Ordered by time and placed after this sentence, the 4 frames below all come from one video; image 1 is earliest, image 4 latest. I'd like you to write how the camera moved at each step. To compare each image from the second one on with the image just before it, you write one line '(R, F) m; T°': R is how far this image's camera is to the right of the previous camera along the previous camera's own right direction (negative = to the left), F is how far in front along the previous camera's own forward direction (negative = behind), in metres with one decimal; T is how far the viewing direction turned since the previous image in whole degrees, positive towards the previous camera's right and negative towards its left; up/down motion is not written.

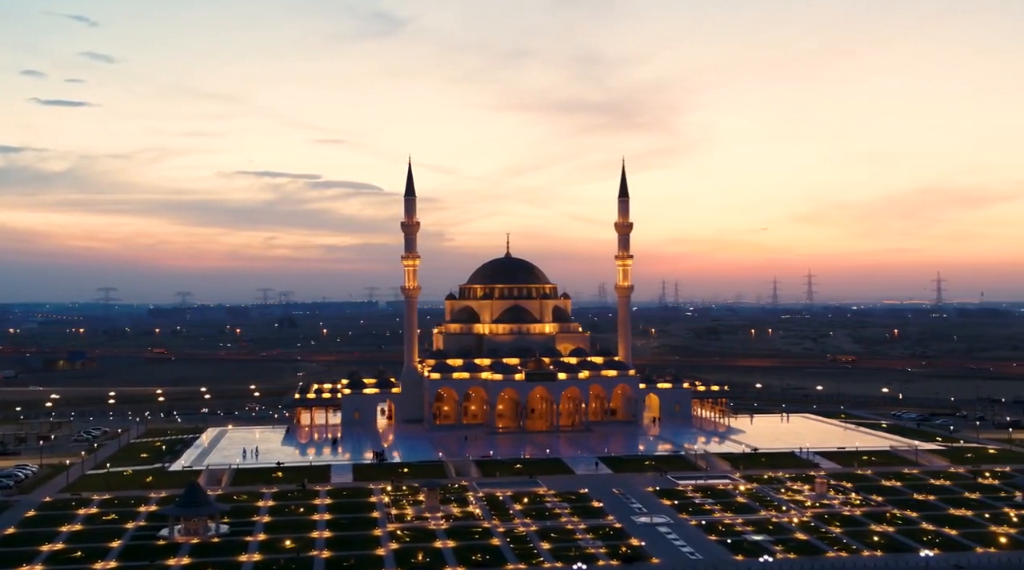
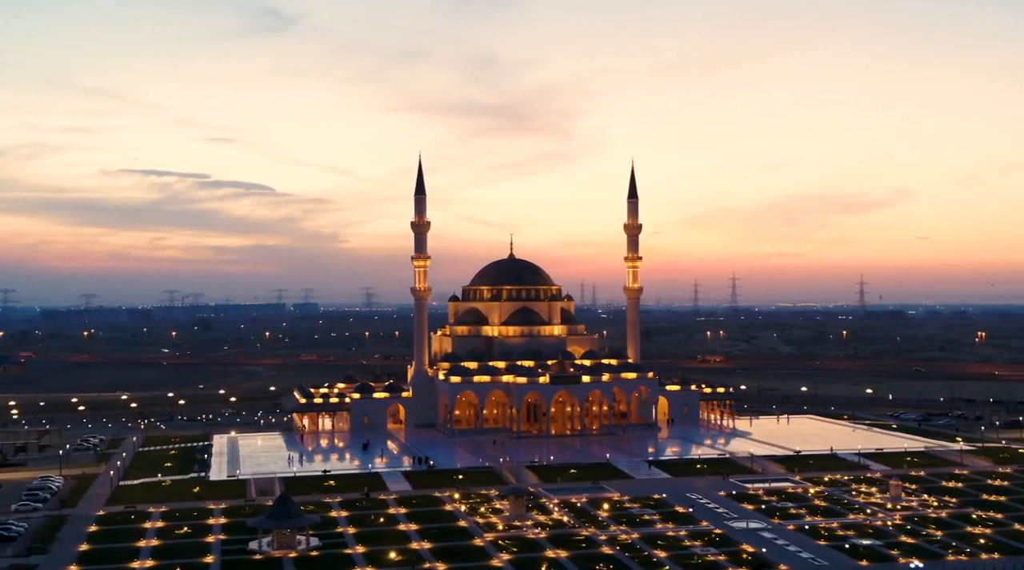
(-7.4, +1.7) m; +5°
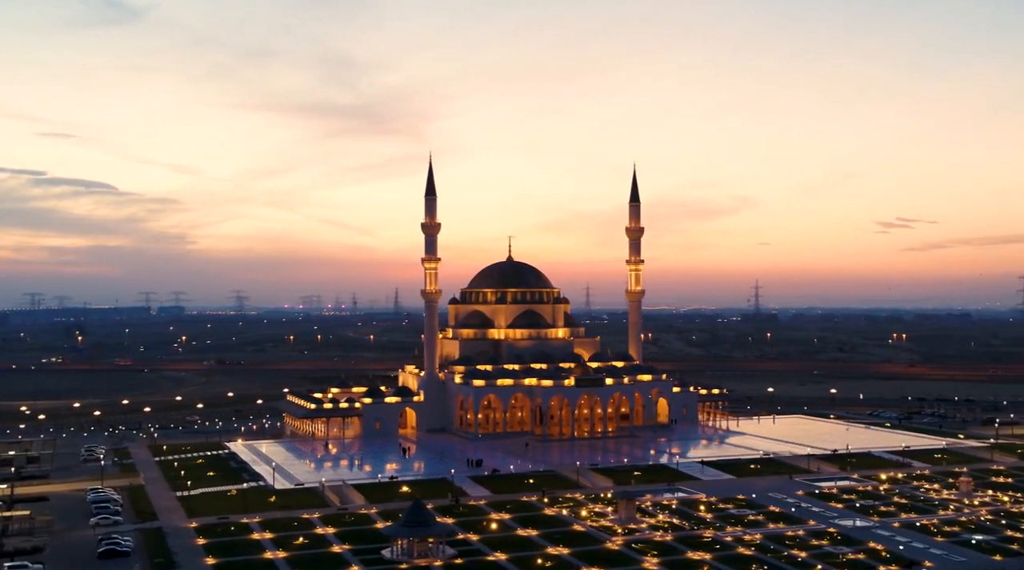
(-9.7, +1.0) m; +7°
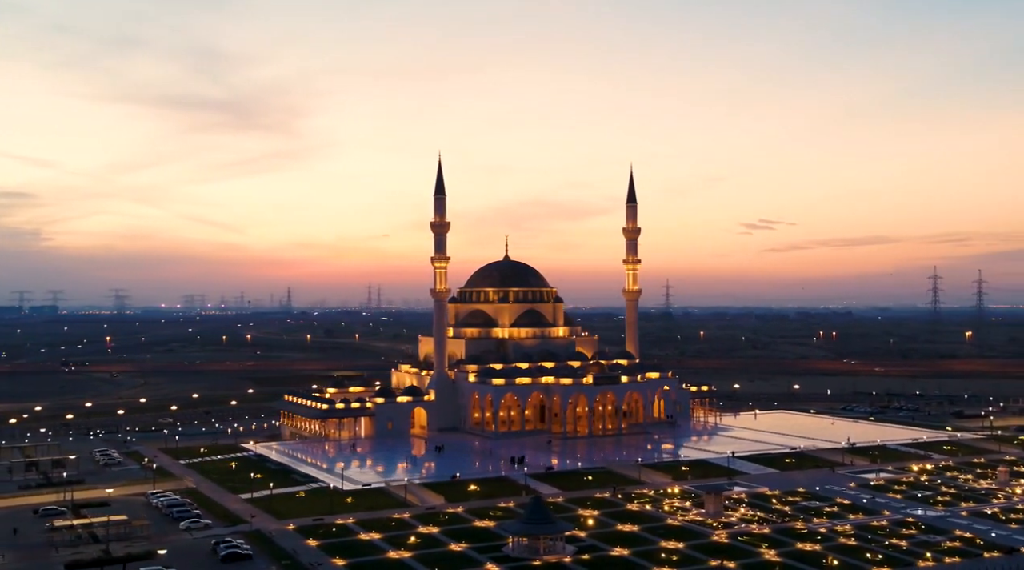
(-8.4, 0.0) m; +6°
